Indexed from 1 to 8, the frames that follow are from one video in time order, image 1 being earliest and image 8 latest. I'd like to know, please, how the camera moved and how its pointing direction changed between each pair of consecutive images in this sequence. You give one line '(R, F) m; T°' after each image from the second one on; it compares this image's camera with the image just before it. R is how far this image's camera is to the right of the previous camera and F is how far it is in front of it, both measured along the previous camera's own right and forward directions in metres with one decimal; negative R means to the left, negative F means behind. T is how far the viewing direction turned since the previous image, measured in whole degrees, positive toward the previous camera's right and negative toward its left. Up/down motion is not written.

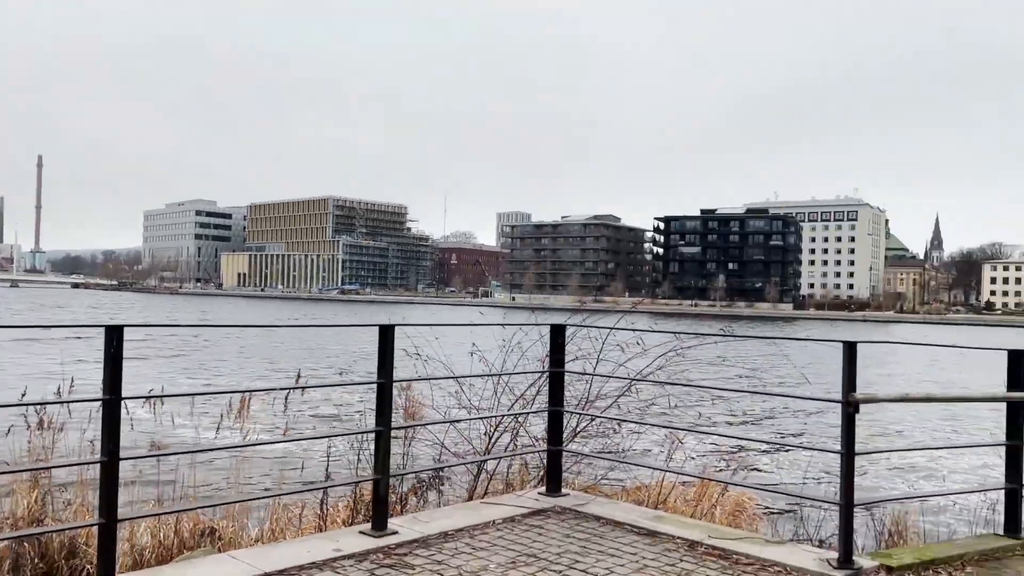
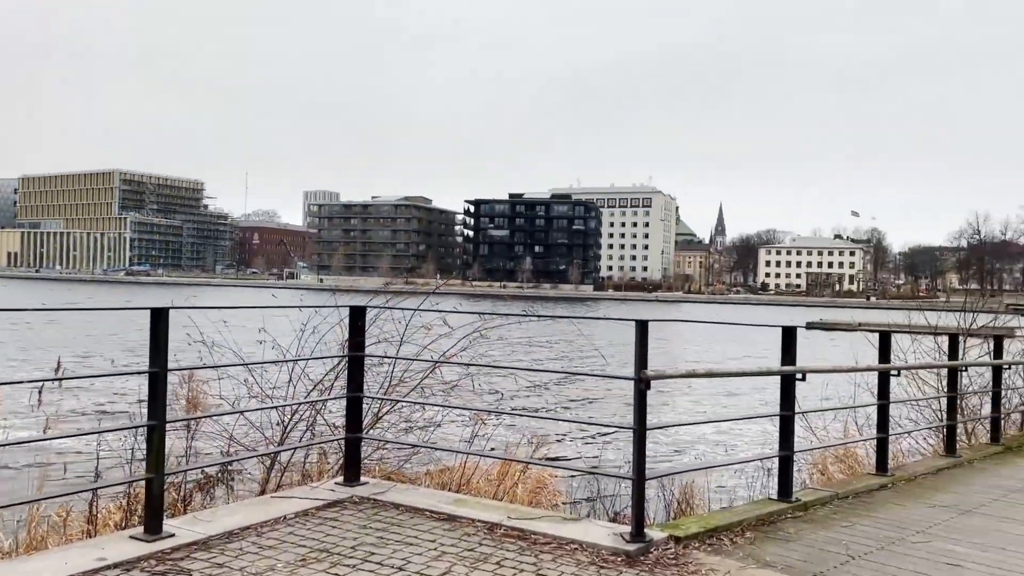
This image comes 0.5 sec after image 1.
(+0.1, +0.2) m; +13°
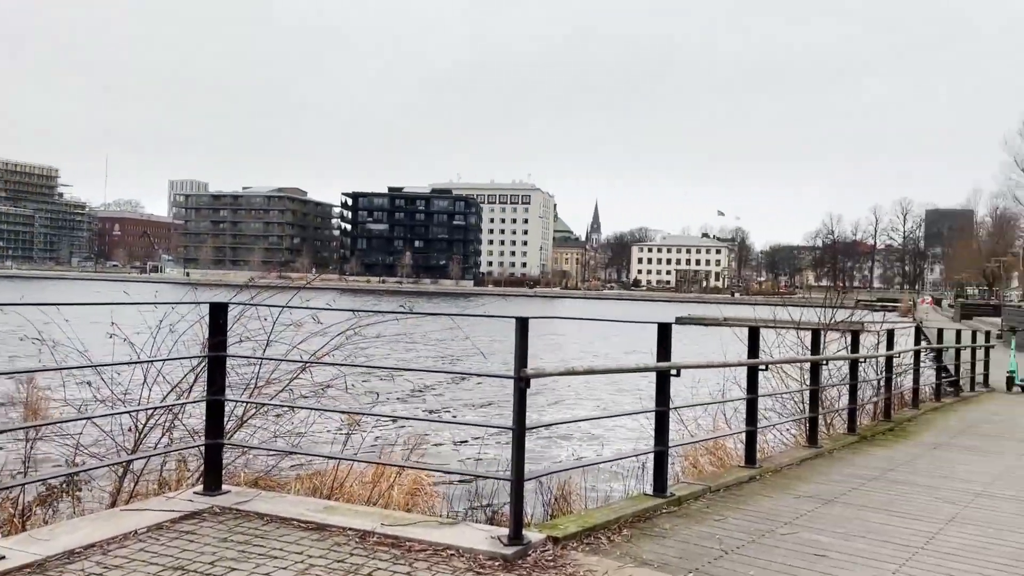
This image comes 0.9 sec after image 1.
(0.0, +0.2) m; +8°
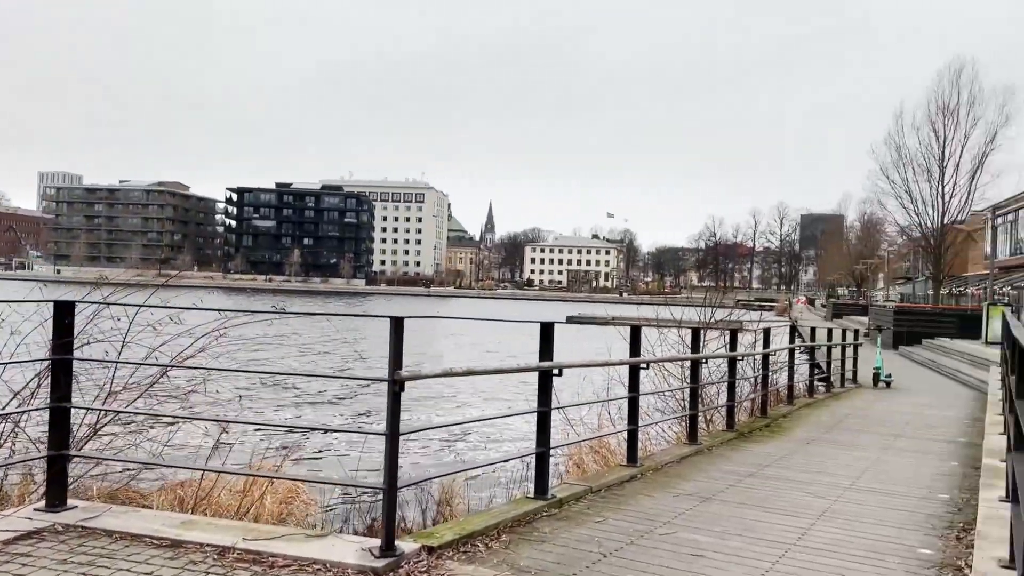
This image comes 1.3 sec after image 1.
(+0.1, +0.2) m; +7°
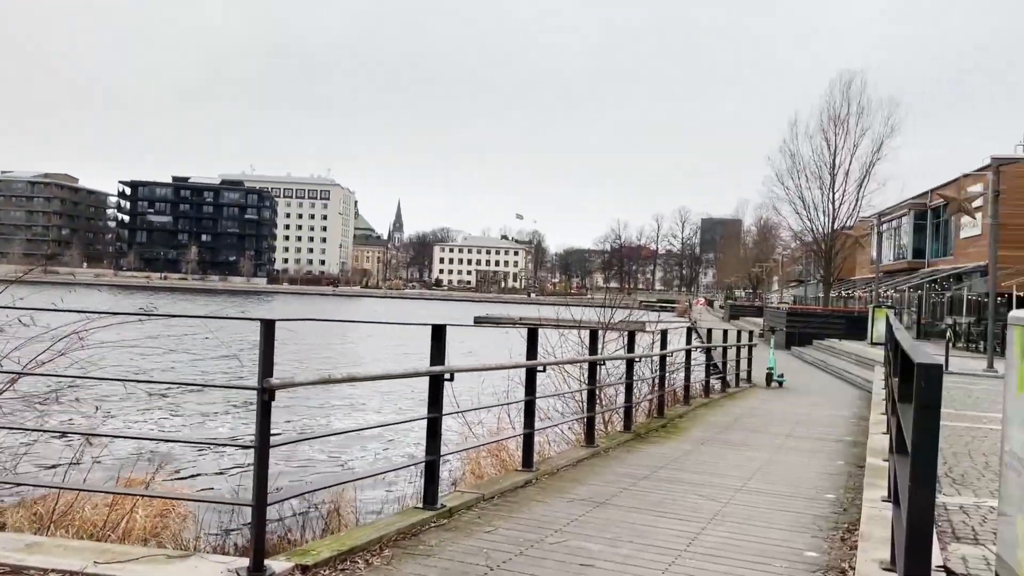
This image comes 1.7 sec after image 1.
(+0.1, +0.2) m; +6°
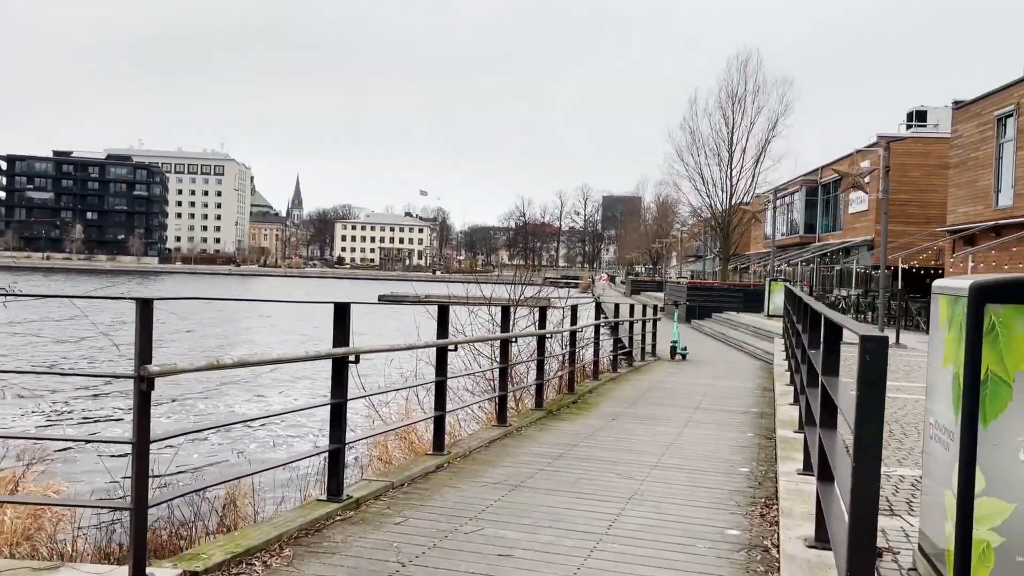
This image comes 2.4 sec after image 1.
(0.0, +0.4) m; +6°
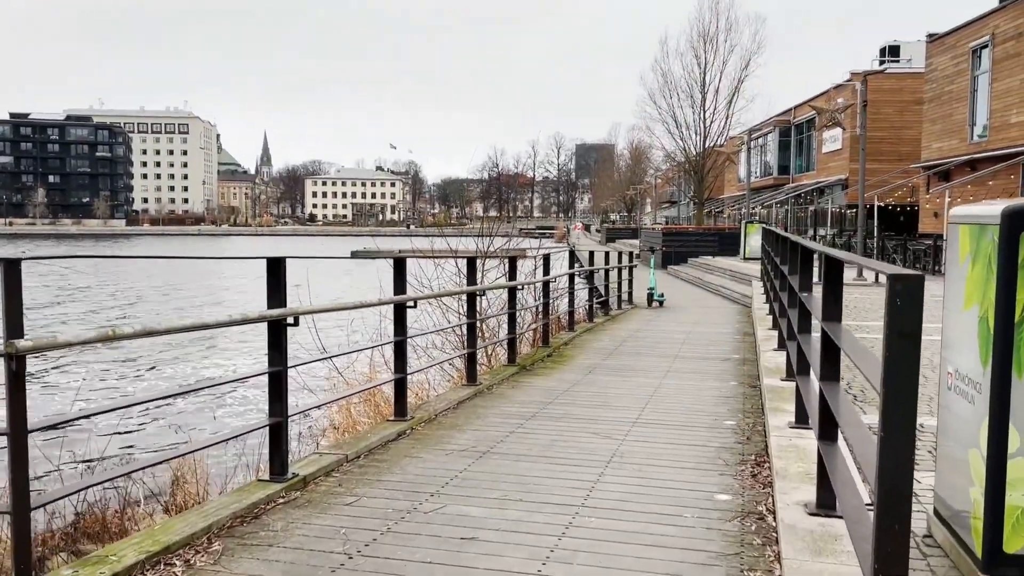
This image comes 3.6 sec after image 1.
(+0.1, +0.6) m; +2°
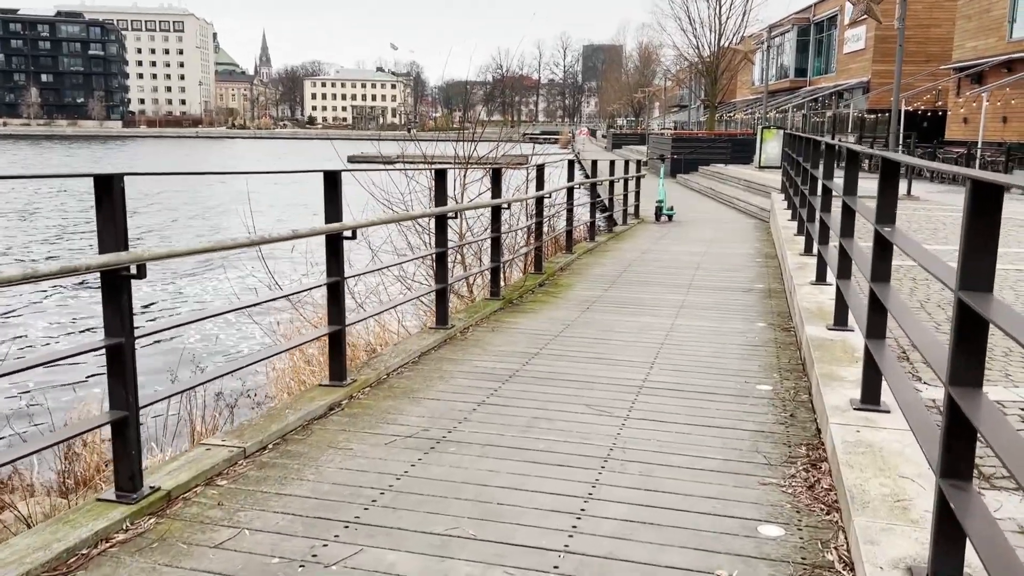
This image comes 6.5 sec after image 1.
(+0.2, +1.6) m; 0°
